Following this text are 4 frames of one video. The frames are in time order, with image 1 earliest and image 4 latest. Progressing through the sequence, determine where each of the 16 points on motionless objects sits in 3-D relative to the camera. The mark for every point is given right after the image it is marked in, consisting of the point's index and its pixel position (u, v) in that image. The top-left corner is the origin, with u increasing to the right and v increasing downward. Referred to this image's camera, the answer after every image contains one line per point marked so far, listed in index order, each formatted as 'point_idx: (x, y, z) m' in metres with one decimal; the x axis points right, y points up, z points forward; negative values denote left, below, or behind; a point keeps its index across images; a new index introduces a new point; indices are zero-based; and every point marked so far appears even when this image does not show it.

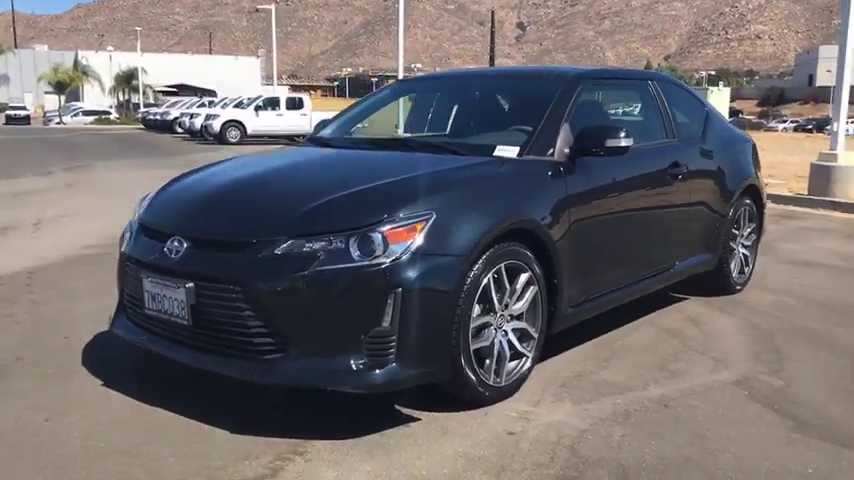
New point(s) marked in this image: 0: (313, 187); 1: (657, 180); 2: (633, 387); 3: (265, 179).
0: (-0.6, +0.3, +4.0) m
1: (+1.6, +0.4, +5.5) m
2: (+1.2, -0.8, +4.5) m
3: (-0.9, +0.3, +4.2) m
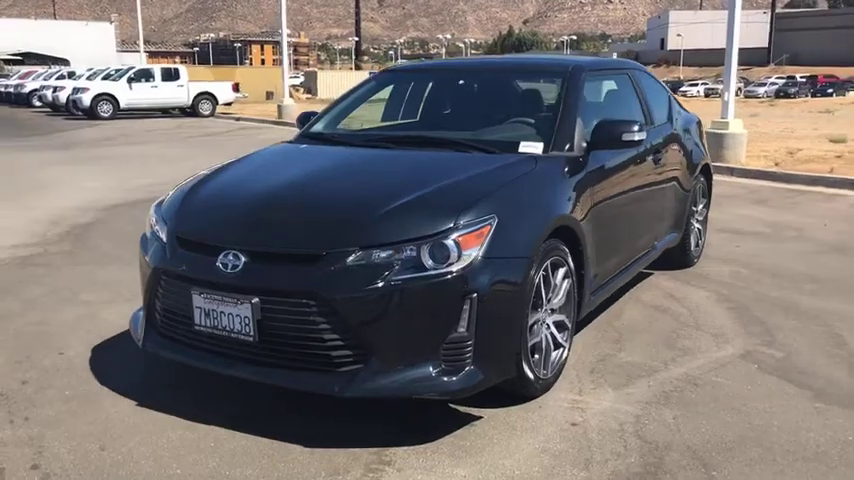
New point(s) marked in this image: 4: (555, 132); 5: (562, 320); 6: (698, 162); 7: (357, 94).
0: (-0.3, +0.2, +4.0) m
1: (+1.6, +0.5, +5.8) m
2: (+1.4, -0.8, +4.8) m
3: (-0.6, +0.3, +4.1) m
4: (+0.8, +0.7, +4.9) m
5: (+0.8, -0.5, +4.5) m
6: (+2.4, +0.7, +7.0) m
7: (-0.5, +1.1, +6.0) m
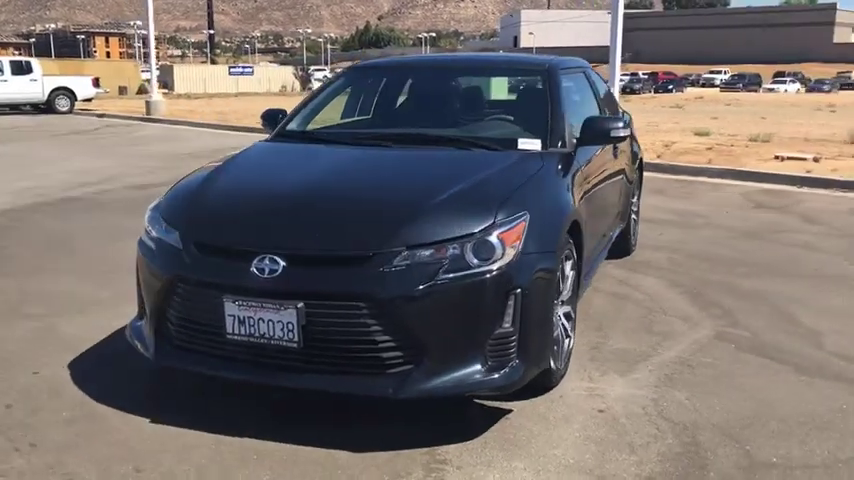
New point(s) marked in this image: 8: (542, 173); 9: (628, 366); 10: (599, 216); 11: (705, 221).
0: (-0.2, +0.2, +3.9) m
1: (+1.4, +0.6, +6.0) m
2: (+1.4, -0.7, +5.0) m
3: (-0.5, +0.3, +4.0) m
4: (+0.7, +0.7, +5.0) m
5: (+0.8, -0.4, +4.6) m
6: (+1.9, +0.8, +7.4) m
7: (-0.7, +1.1, +5.9) m
8: (+0.6, +0.4, +4.4) m
9: (+1.2, -0.8, +4.8) m
10: (+1.3, +0.2, +5.9) m
11: (+3.4, +0.2, +9.7) m
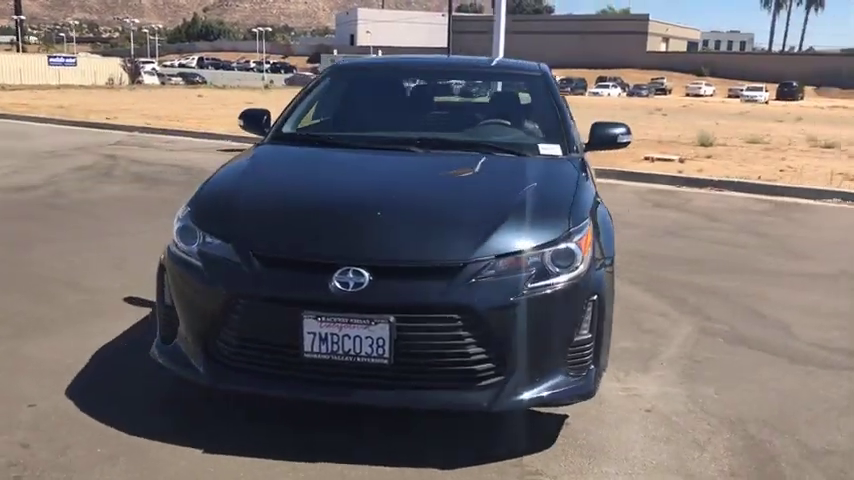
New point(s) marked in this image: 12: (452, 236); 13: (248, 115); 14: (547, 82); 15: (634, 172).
0: (+0.2, +0.2, +3.8) m
1: (+1.2, +0.6, +6.2) m
2: (+1.5, -0.7, +5.2) m
3: (-0.2, +0.2, +3.9) m
4: (+0.8, +0.7, +5.1) m
5: (+1.0, -0.4, +4.7) m
6: (+1.5, +0.8, +7.6) m
7: (-0.8, +1.1, +5.6) m
8: (+0.8, +0.3, +4.5) m
9: (+1.3, -0.8, +5.0) m
10: (+1.2, +0.2, +6.0) m
11: (+2.4, +0.3, +10.2) m
12: (+0.1, 0.0, +3.5) m
13: (-1.2, +0.9, +5.5) m
14: (+0.8, +1.2, +5.6) m
15: (+3.7, +1.2, +14.4) m
